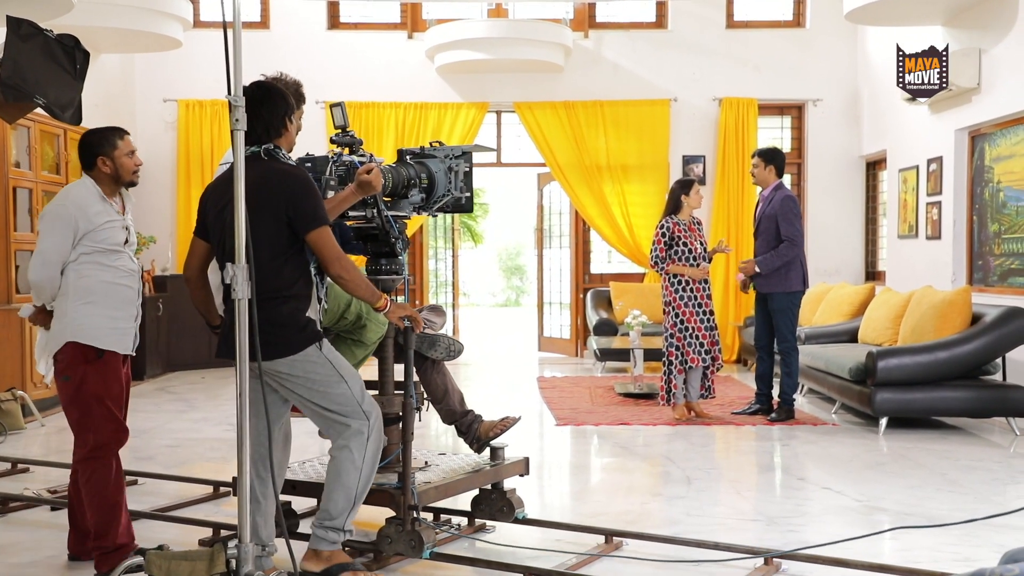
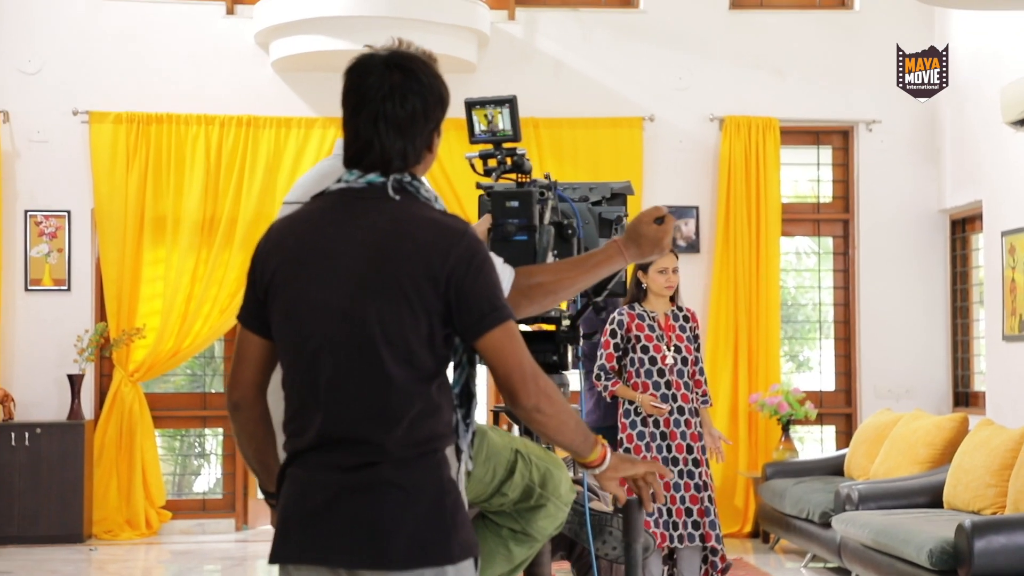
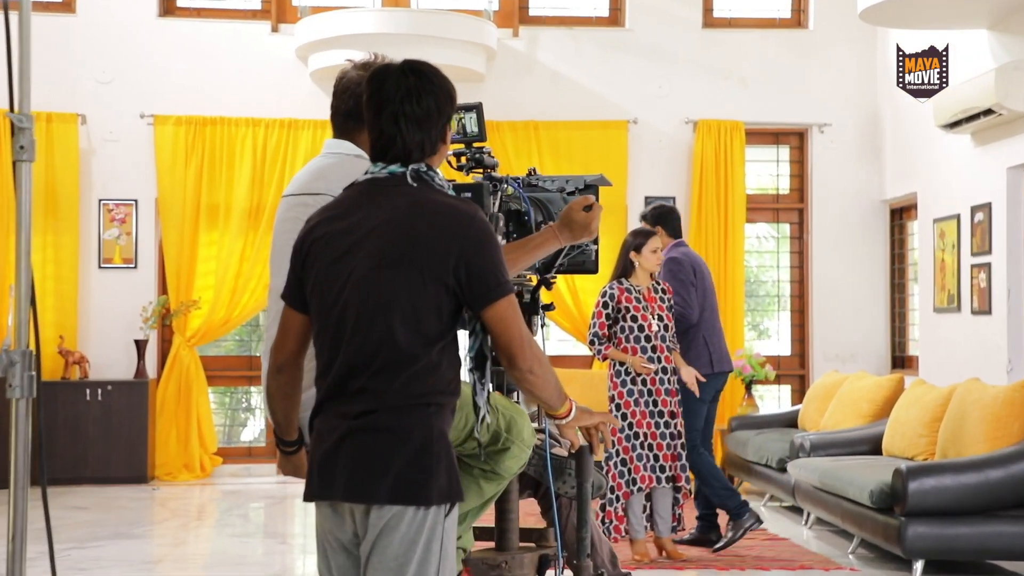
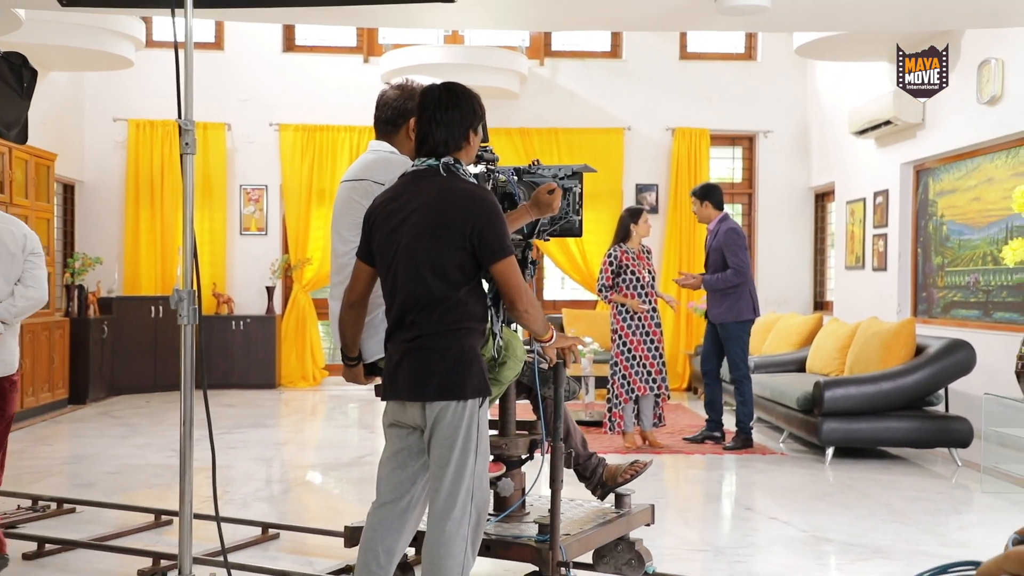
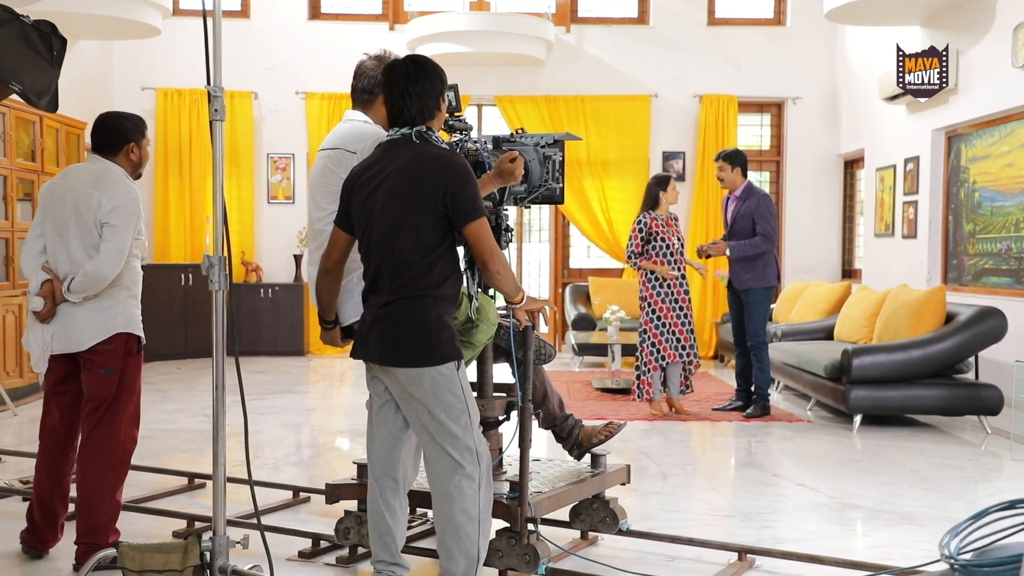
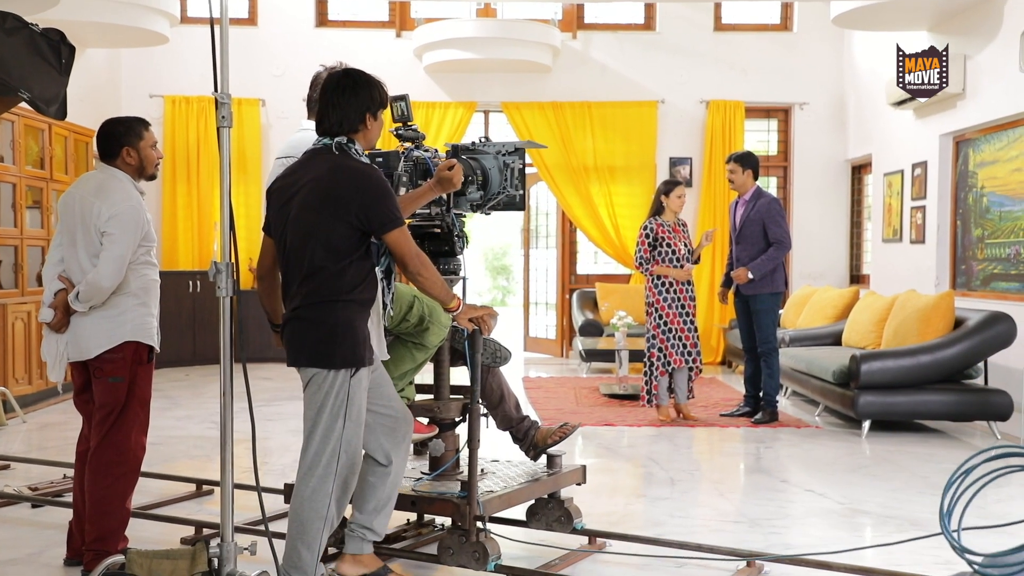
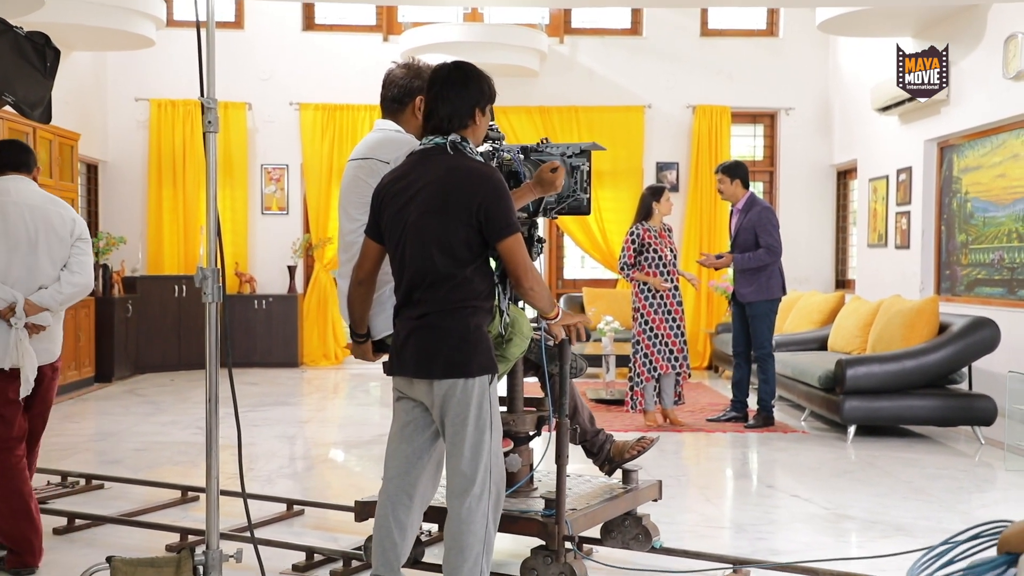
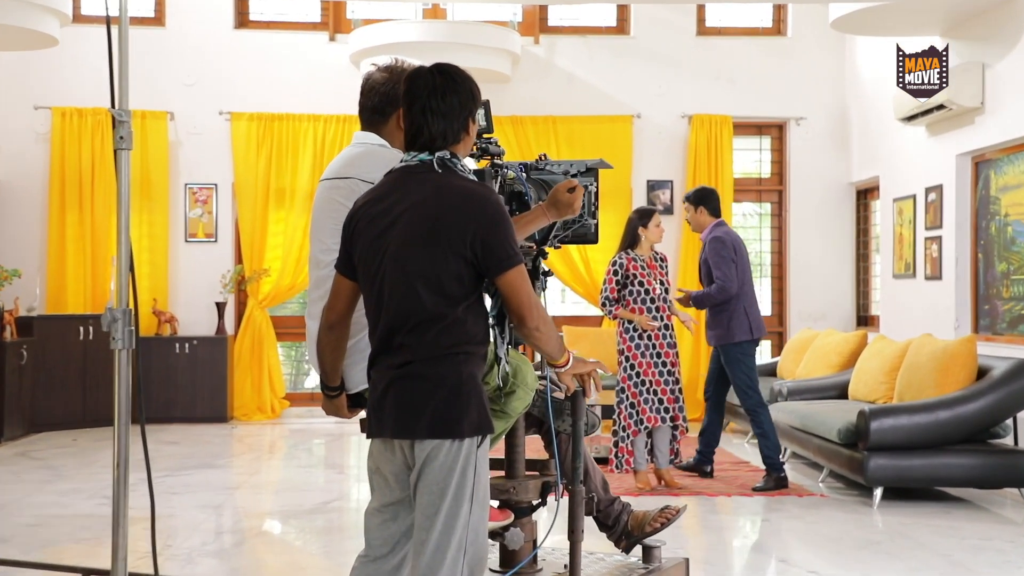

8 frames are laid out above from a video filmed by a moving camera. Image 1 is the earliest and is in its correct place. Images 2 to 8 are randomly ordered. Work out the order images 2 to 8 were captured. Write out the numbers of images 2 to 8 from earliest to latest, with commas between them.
6, 5, 7, 4, 8, 3, 2
